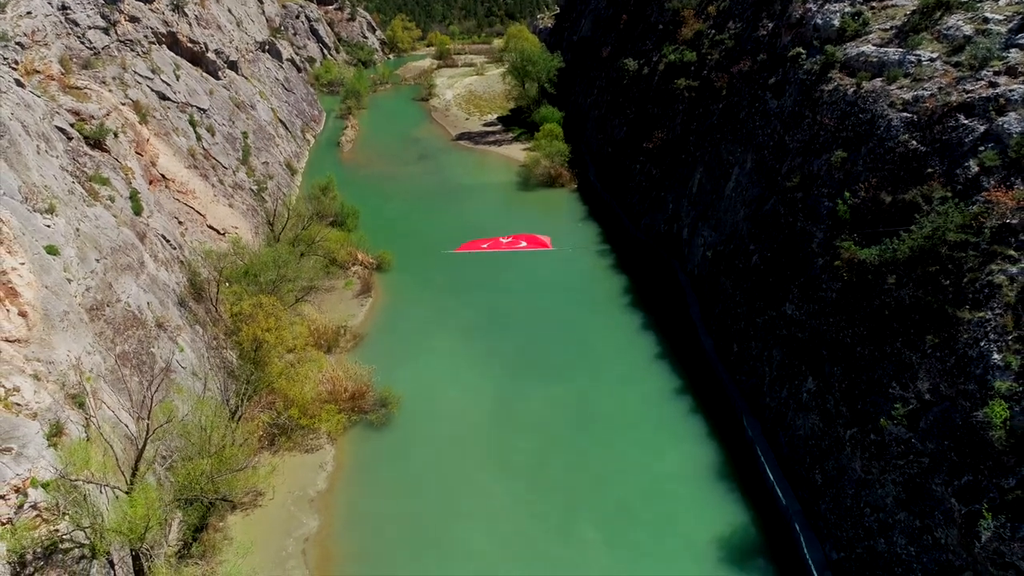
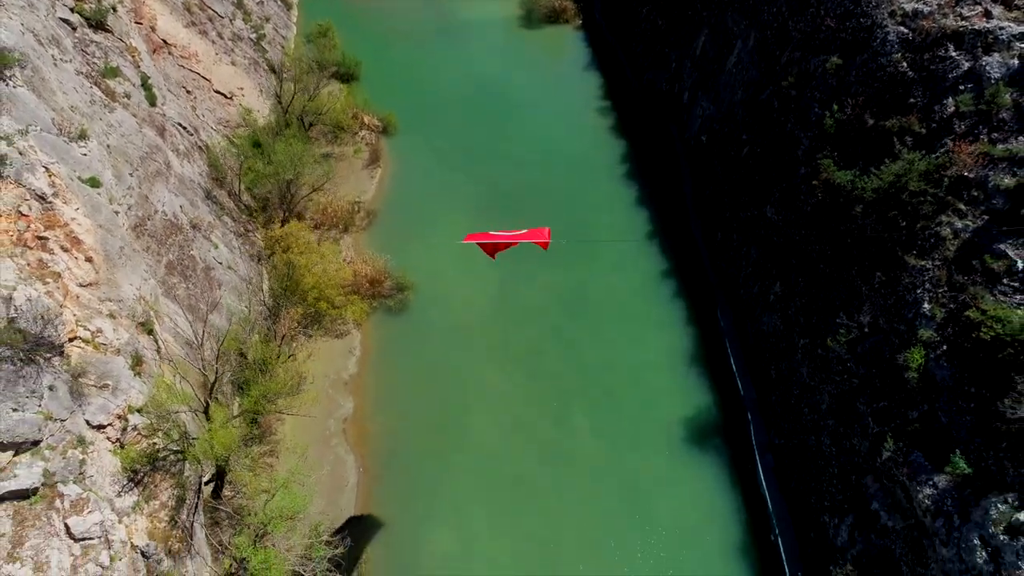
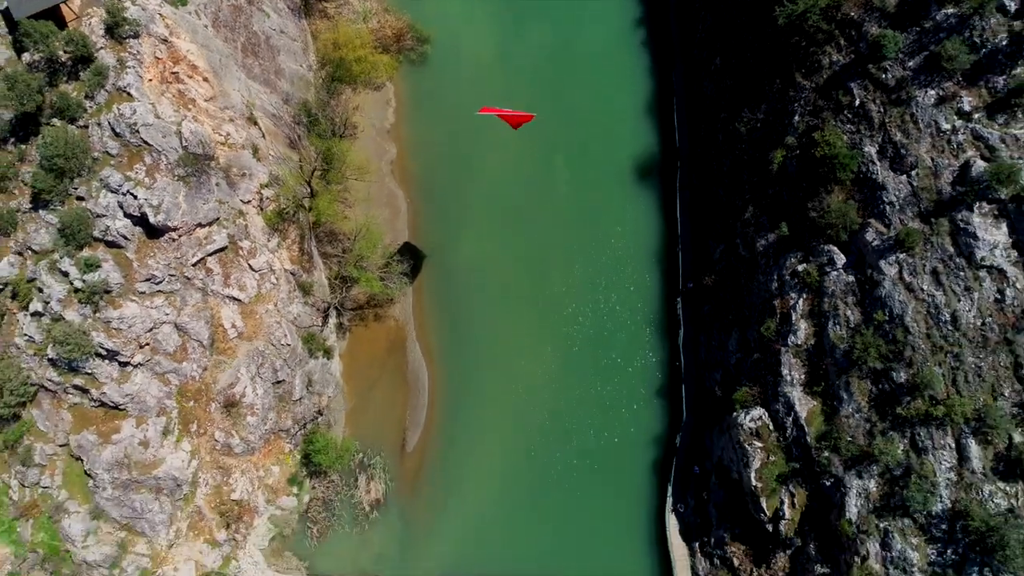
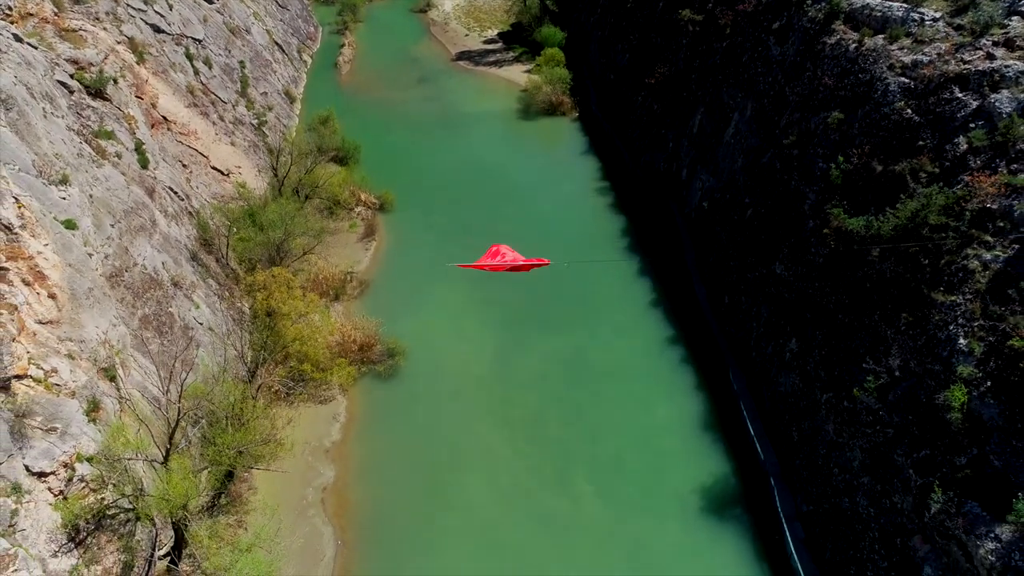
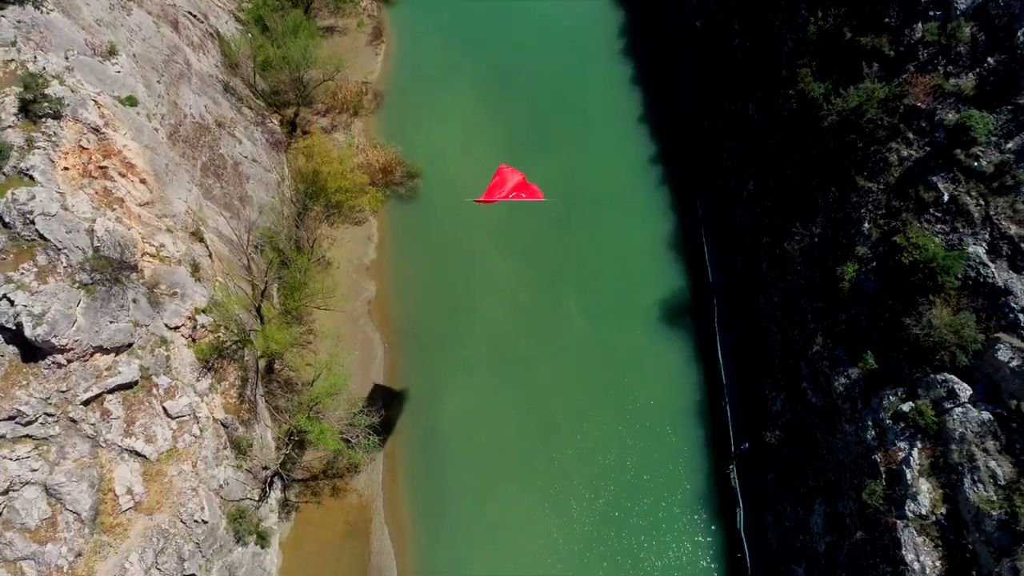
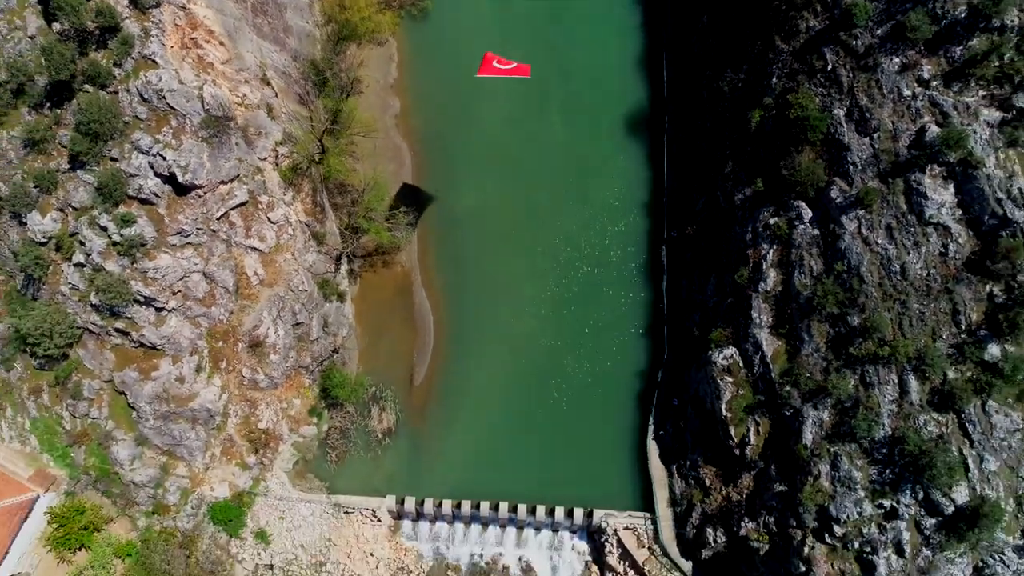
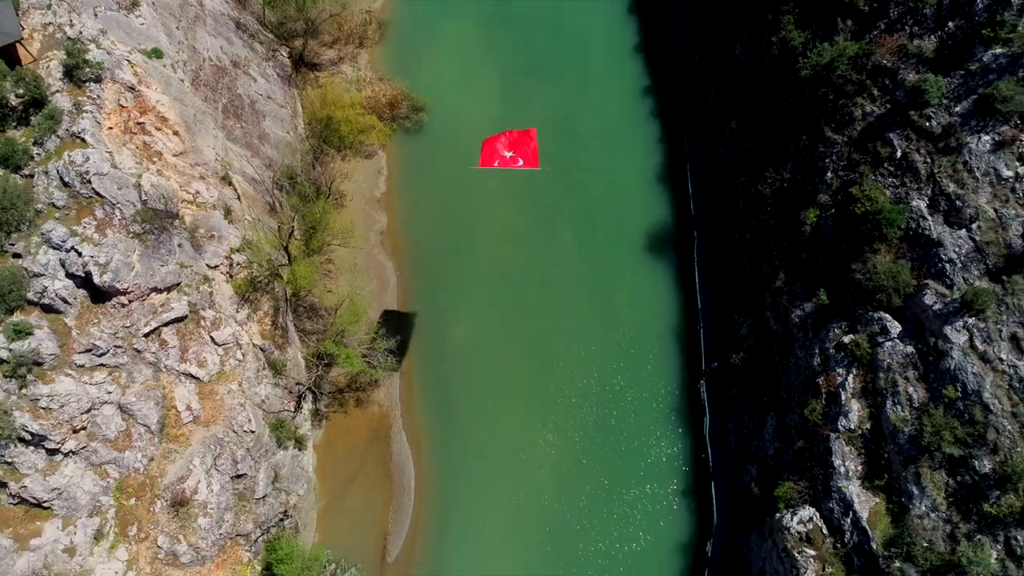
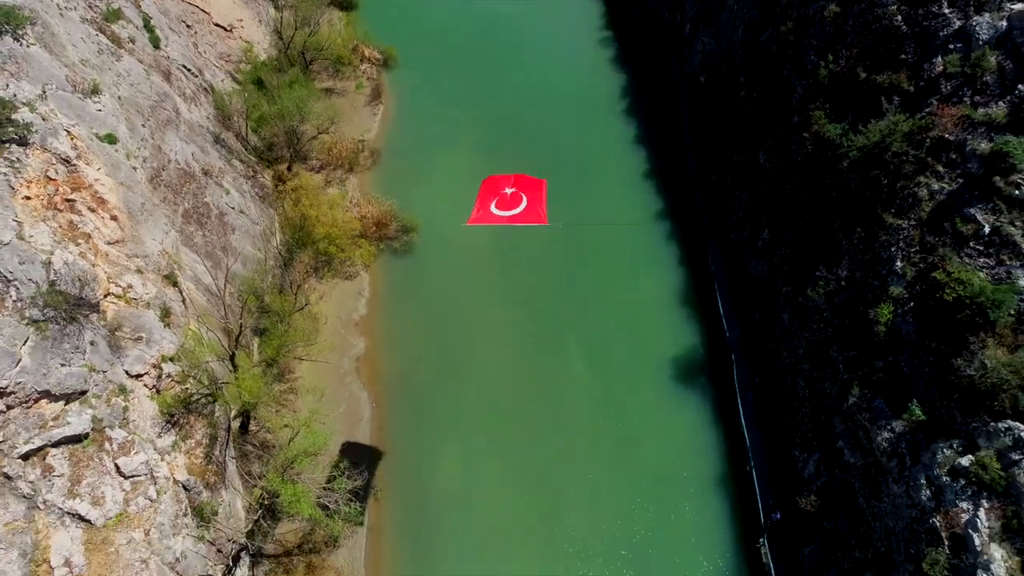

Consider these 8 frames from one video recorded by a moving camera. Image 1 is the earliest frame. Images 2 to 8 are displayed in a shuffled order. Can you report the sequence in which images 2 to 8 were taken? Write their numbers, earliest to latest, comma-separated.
4, 2, 8, 5, 7, 3, 6
